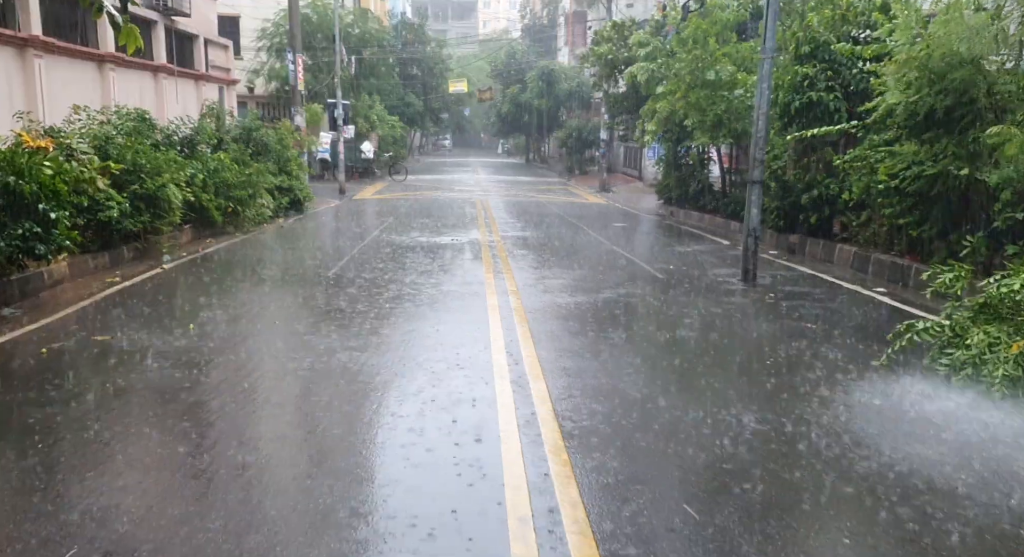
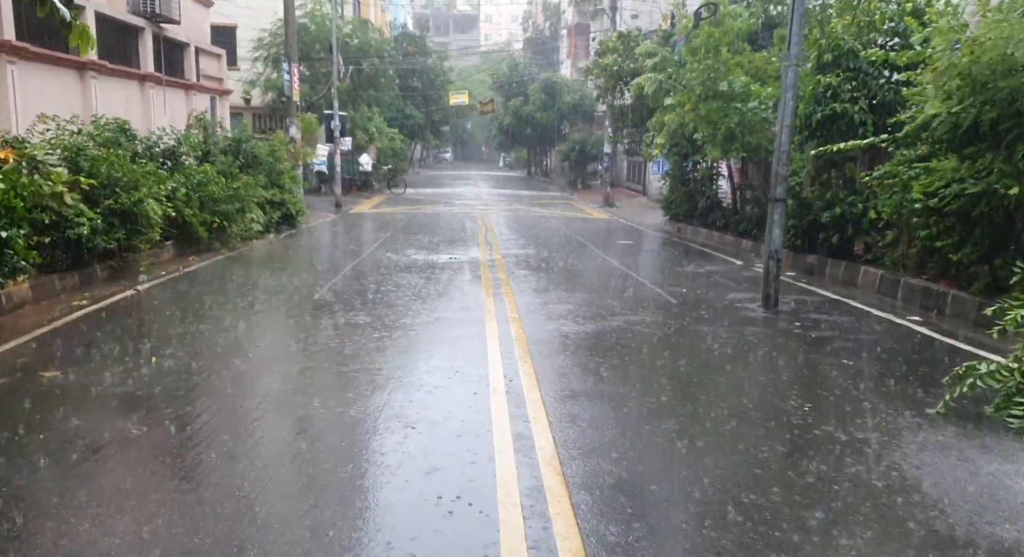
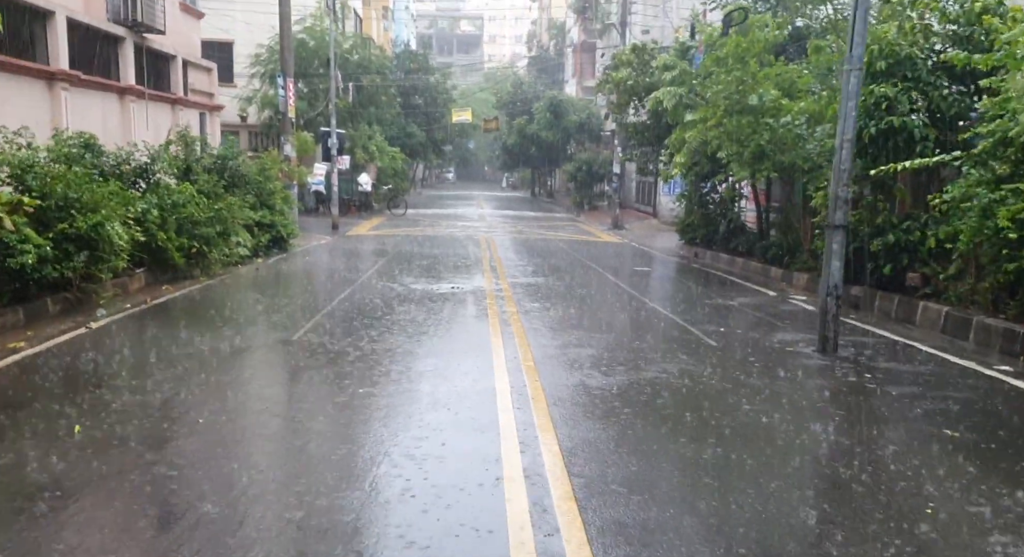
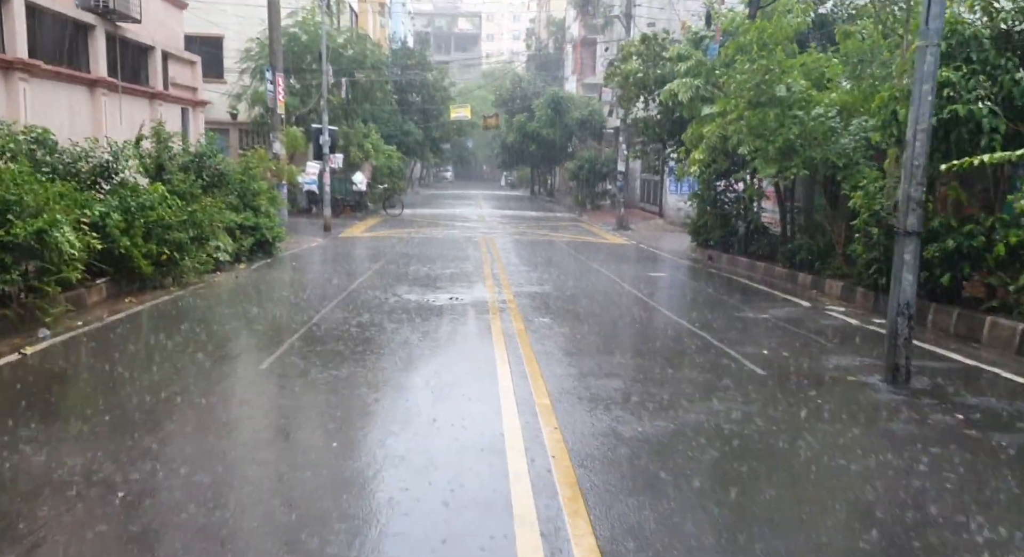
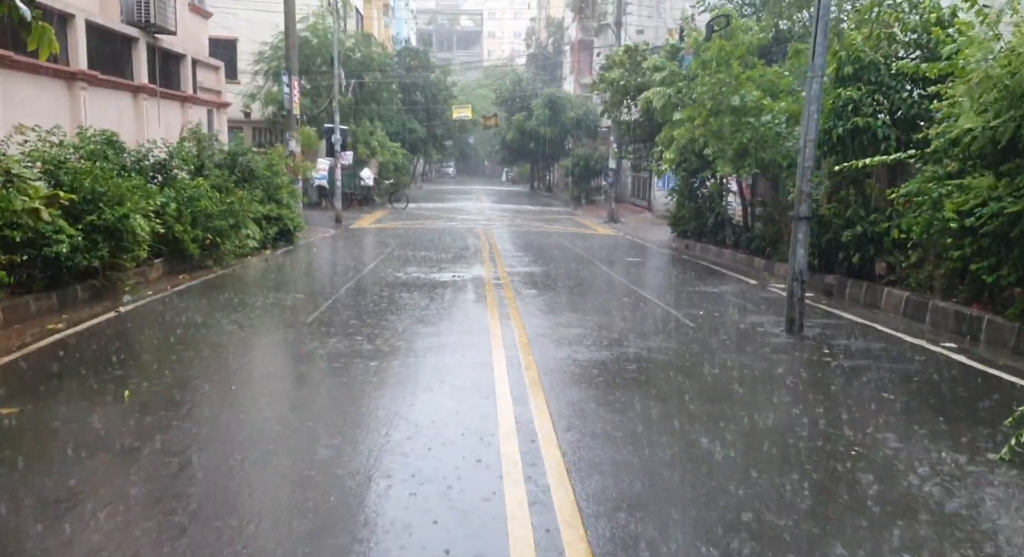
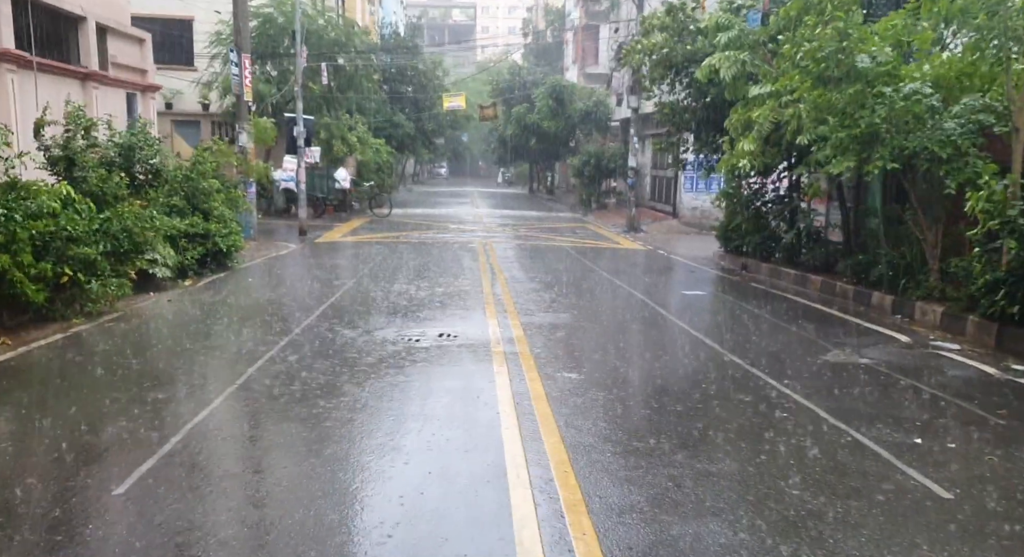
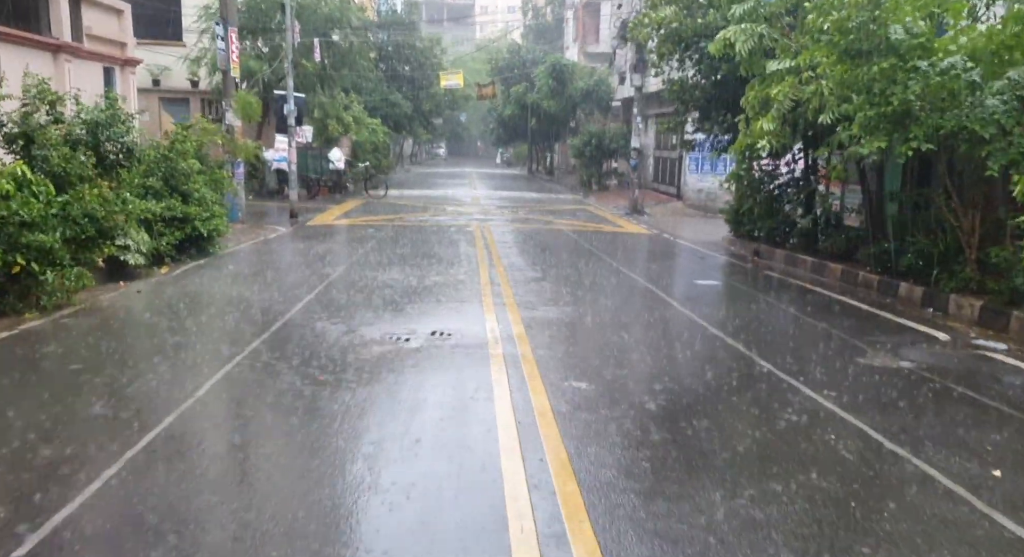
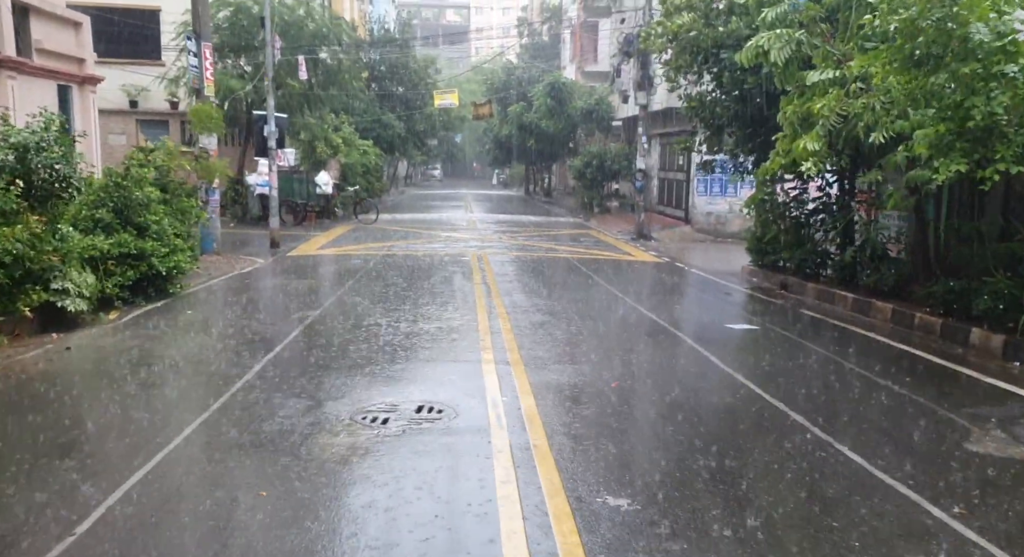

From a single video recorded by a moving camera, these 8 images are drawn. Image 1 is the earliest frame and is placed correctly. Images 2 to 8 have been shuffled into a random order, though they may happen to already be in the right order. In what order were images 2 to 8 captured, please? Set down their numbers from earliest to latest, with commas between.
2, 5, 3, 4, 6, 7, 8
